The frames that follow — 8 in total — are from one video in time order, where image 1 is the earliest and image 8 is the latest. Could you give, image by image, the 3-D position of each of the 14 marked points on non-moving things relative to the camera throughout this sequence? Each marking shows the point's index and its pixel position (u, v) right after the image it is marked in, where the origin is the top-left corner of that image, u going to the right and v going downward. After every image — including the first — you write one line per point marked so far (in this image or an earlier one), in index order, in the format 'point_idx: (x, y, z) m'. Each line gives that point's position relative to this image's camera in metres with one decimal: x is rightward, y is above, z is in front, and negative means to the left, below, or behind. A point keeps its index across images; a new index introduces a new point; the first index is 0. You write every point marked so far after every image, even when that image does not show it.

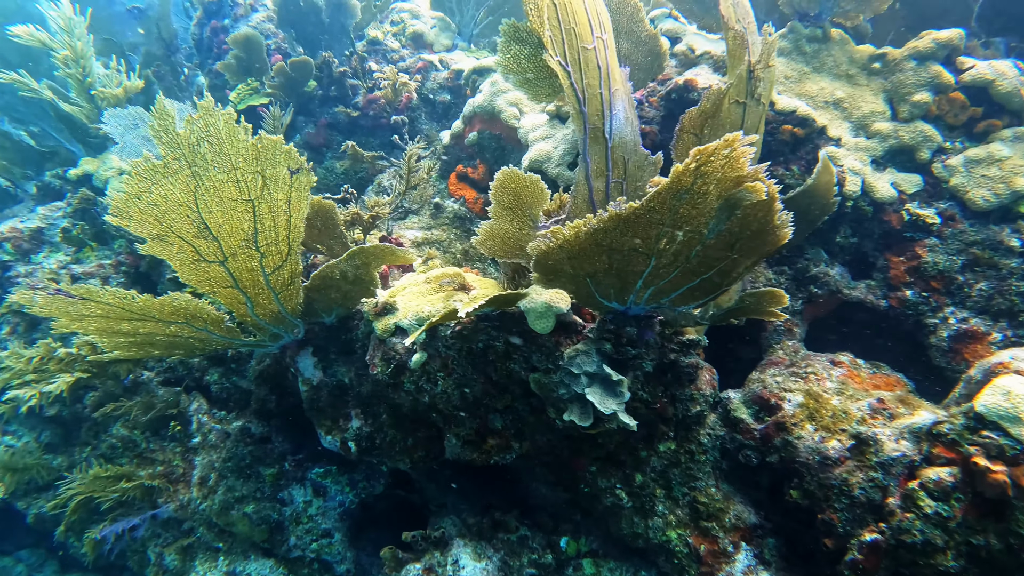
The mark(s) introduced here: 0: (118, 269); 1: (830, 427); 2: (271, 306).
0: (-3.0, +0.1, +4.7) m
1: (+1.4, -0.6, +2.8) m
2: (-1.2, -0.1, +3.2) m
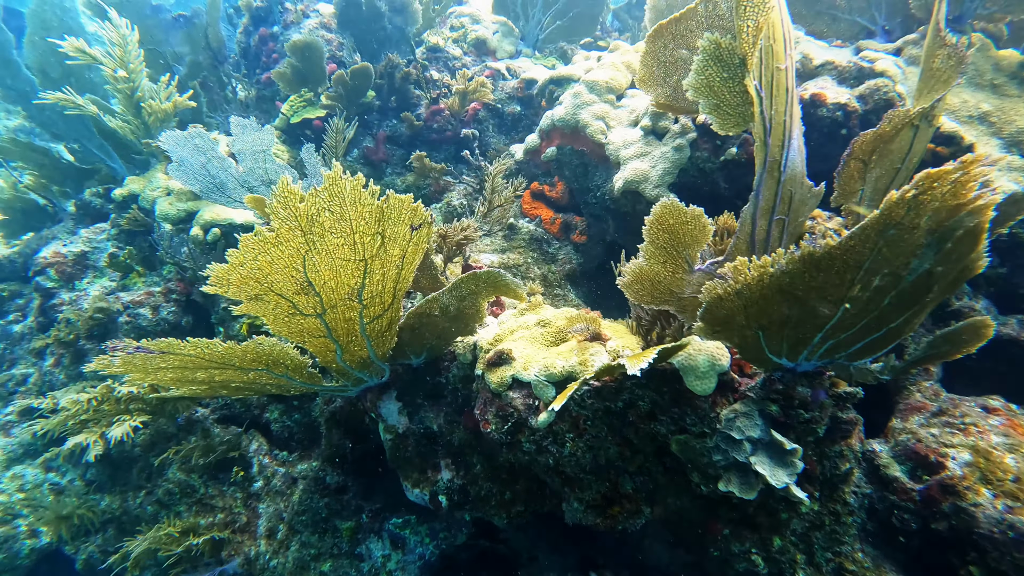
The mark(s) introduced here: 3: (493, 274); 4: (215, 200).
0: (-2.4, -0.1, +4.4) m
1: (+2.0, -0.8, +2.4) m
2: (-0.7, -0.3, +2.9) m
3: (-0.1, +0.1, +2.9) m
4: (-2.1, +0.6, +4.4) m
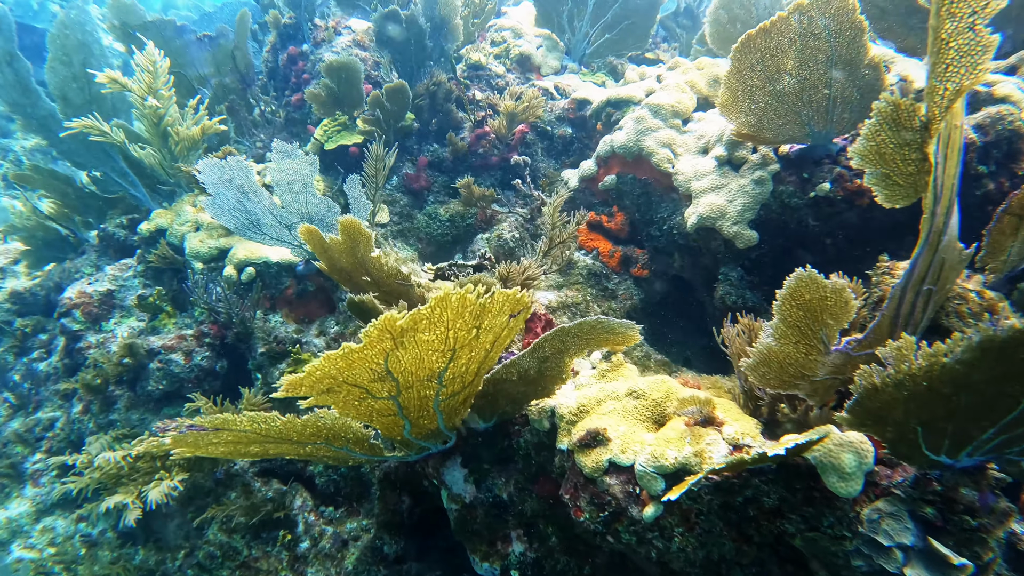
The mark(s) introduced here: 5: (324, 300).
0: (-2.0, -0.3, +4.1) m
1: (+2.3, -1.0, +2.1) m
2: (-0.3, -0.6, +2.6) m
3: (+0.3, -0.2, +2.6) m
4: (-1.7, +0.3, +4.1) m
5: (-1.2, -0.1, +4.1) m
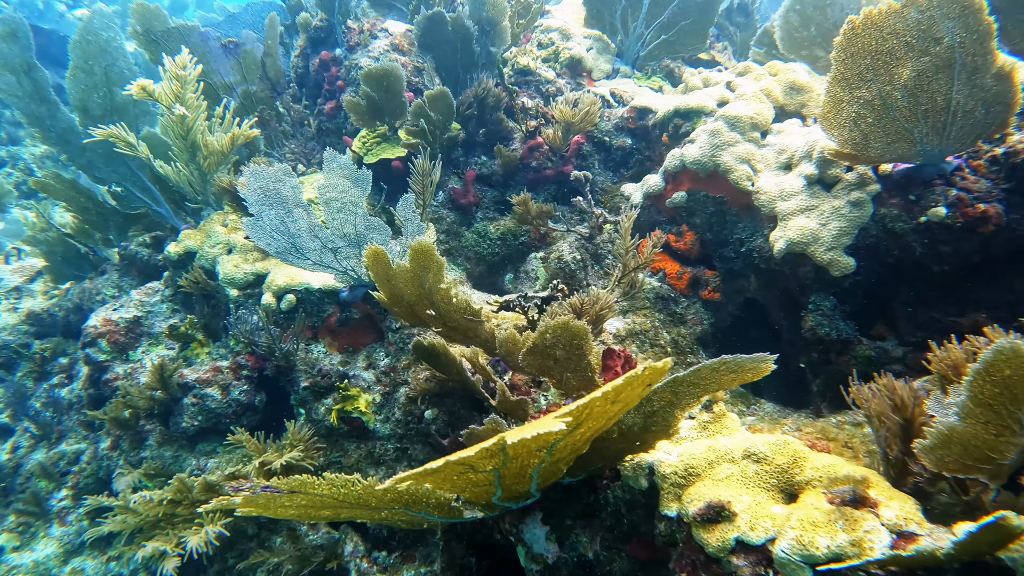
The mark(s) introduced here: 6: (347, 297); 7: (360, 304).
0: (-1.7, -0.5, +3.8) m
1: (+2.7, -1.2, +1.9) m
2: (0.0, -0.8, +2.3) m
3: (+0.6, -0.4, +2.3) m
4: (-1.3, +0.2, +3.8) m
5: (-0.9, -0.2, +3.8) m
6: (-1.0, -0.1, +3.8) m
7: (-0.9, -0.1, +3.8) m
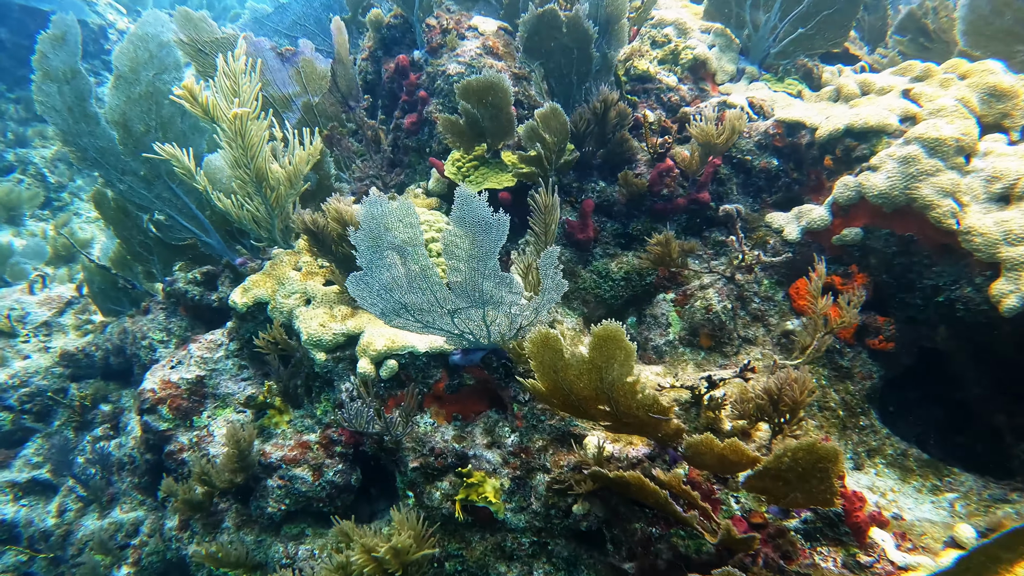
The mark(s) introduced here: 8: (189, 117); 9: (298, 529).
0: (-0.9, -0.8, +3.3) m
1: (+3.5, -1.5, +1.4) m
2: (+0.8, -1.1, +1.8) m
3: (+1.4, -0.7, +1.8) m
4: (-0.6, -0.2, +3.2) m
5: (-0.1, -0.5, +3.2) m
6: (-0.3, -0.4, +3.2) m
7: (-0.2, -0.4, +3.2) m
8: (-2.0, +1.1, +3.9) m
9: (-1.1, -1.3, +3.4) m
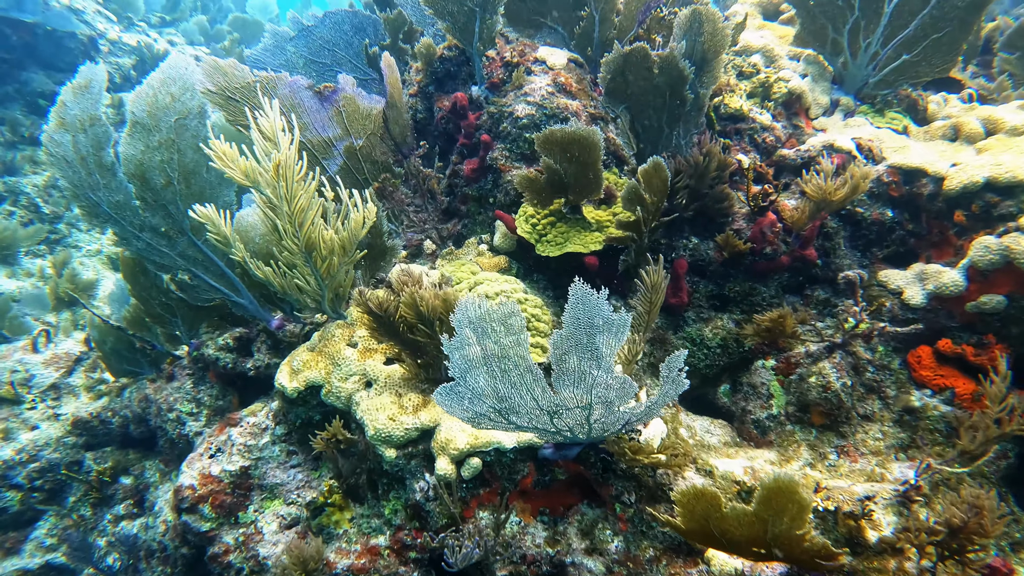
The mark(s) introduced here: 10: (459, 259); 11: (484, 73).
0: (-0.5, -1.2, +2.9) m
1: (+4.0, -1.9, +1.2) m
2: (+1.3, -1.5, +1.5) m
3: (+1.9, -1.1, +1.4) m
4: (-0.2, -0.5, +2.8) m
5: (+0.3, -0.9, +2.8) m
6: (+0.2, -0.7, +2.8) m
7: (+0.2, -0.8, +2.8) m
8: (-1.6, +0.7, +3.4) m
9: (-0.7, -1.7, +3.0) m
10: (-0.3, +0.2, +3.3) m
11: (-0.2, +1.2, +3.4) m
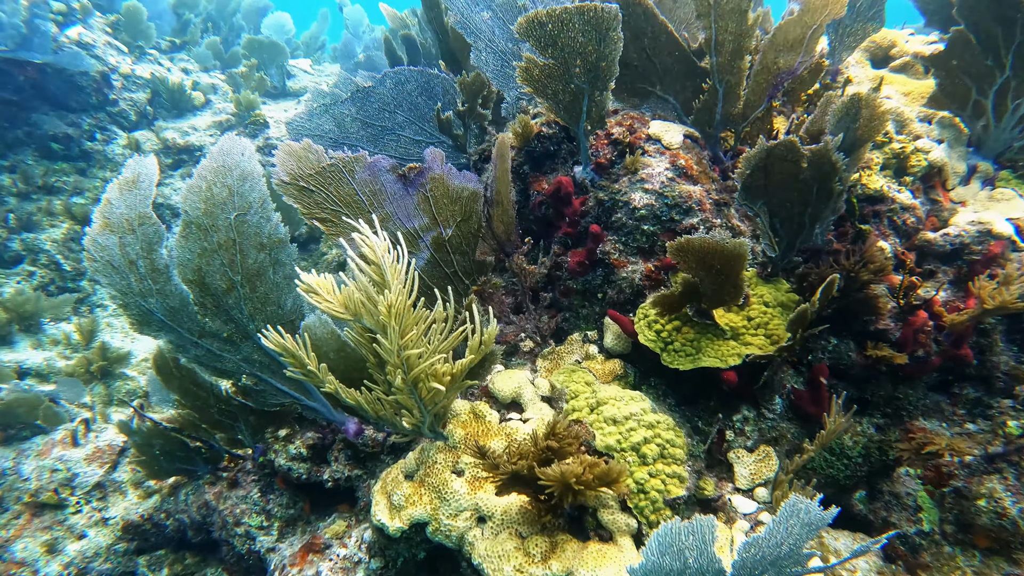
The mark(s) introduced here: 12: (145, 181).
0: (+0.1, -1.8, +2.6) m
1: (+4.6, -2.3, +0.9) m
2: (+1.9, -2.0, +1.2) m
3: (+2.5, -1.6, +1.1) m
4: (+0.4, -1.1, +2.5) m
5: (+0.9, -1.4, +2.5) m
6: (+0.7, -1.3, +2.5) m
7: (+0.8, -1.3, +2.5) m
8: (-1.1, +0.1, +3.0) m
9: (-0.1, -2.2, +2.7) m
10: (+0.2, -0.4, +3.0) m
11: (+0.4, +0.7, +3.0) m
12: (-1.8, +0.5, +3.0) m
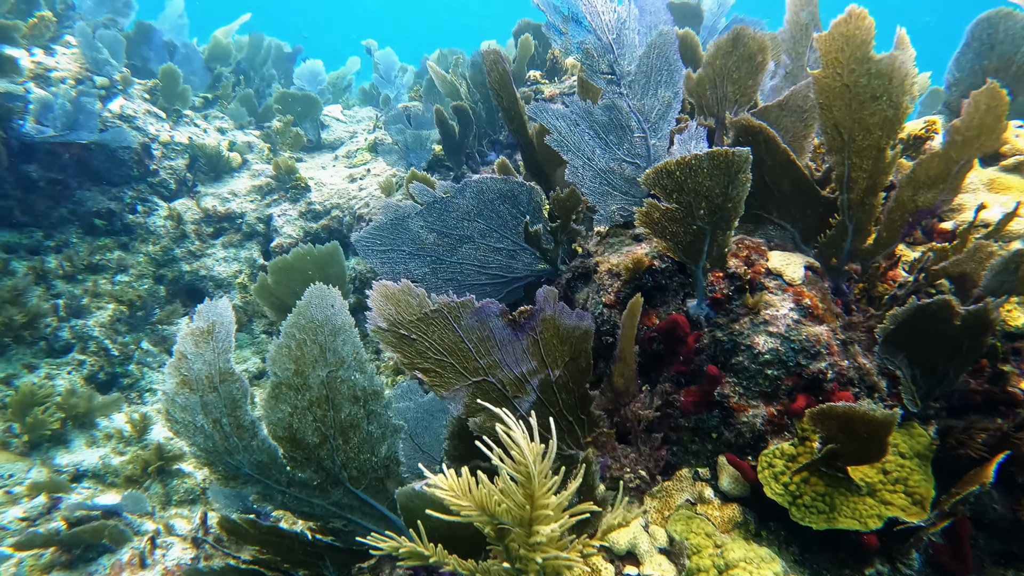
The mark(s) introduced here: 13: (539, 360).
0: (+0.6, -2.4, +2.4) m
1: (+5.1, -2.9, +0.7) m
2: (+2.4, -2.6, +1.0) m
3: (+3.0, -2.2, +0.9) m
4: (+0.9, -1.7, +2.3) m
5: (+1.4, -2.0, +2.3) m
6: (+1.3, -1.9, +2.3) m
7: (+1.3, -1.9, +2.3) m
8: (-0.6, -0.6, +2.9) m
9: (+0.4, -2.9, +2.5) m
10: (+0.7, -1.0, +2.8) m
11: (+0.8, 0.0, +2.8) m
12: (-1.3, -0.2, +2.8) m
13: (+0.1, -0.3, +2.8) m
